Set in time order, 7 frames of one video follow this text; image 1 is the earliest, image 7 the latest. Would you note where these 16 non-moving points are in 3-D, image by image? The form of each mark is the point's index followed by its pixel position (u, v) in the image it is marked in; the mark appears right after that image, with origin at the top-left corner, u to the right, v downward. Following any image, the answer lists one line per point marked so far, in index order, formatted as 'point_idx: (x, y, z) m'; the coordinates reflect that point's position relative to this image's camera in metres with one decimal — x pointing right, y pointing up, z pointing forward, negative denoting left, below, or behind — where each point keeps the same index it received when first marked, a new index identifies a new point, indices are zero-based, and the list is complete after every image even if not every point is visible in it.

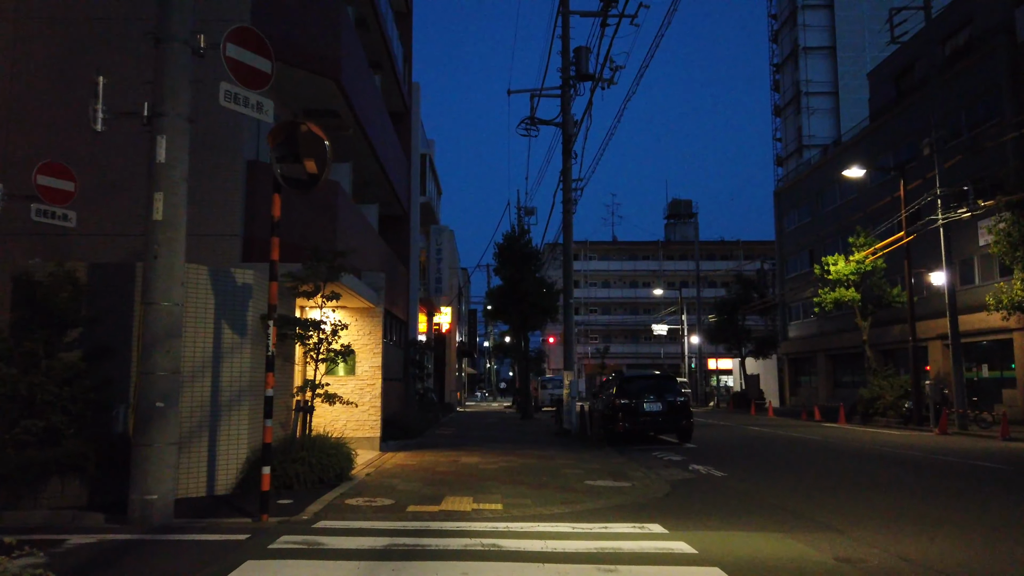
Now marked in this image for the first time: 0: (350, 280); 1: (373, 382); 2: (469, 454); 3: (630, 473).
0: (-2.8, +0.2, +13.4) m
1: (-2.9, -1.9, +16.1) m
2: (-0.9, -3.4, +15.7) m
3: (+2.0, -3.2, +13.4) m
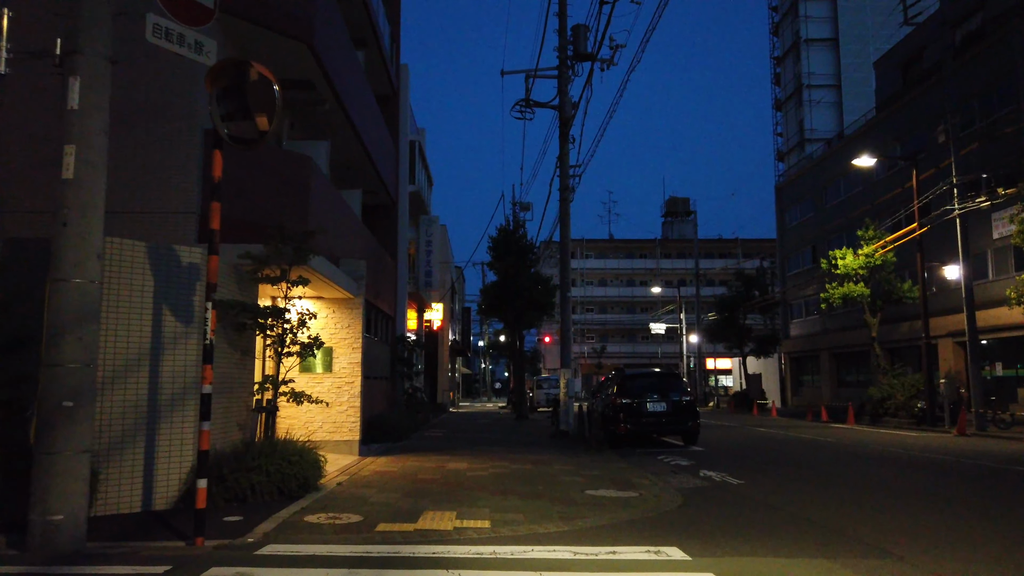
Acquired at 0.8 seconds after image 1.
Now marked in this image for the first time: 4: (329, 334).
0: (-2.9, +0.4, +12.0) m
1: (-3.0, -1.7, +14.7) m
2: (-1.0, -3.1, +14.3) m
3: (+1.9, -3.0, +12.0) m
4: (-3.5, -0.9, +14.8) m
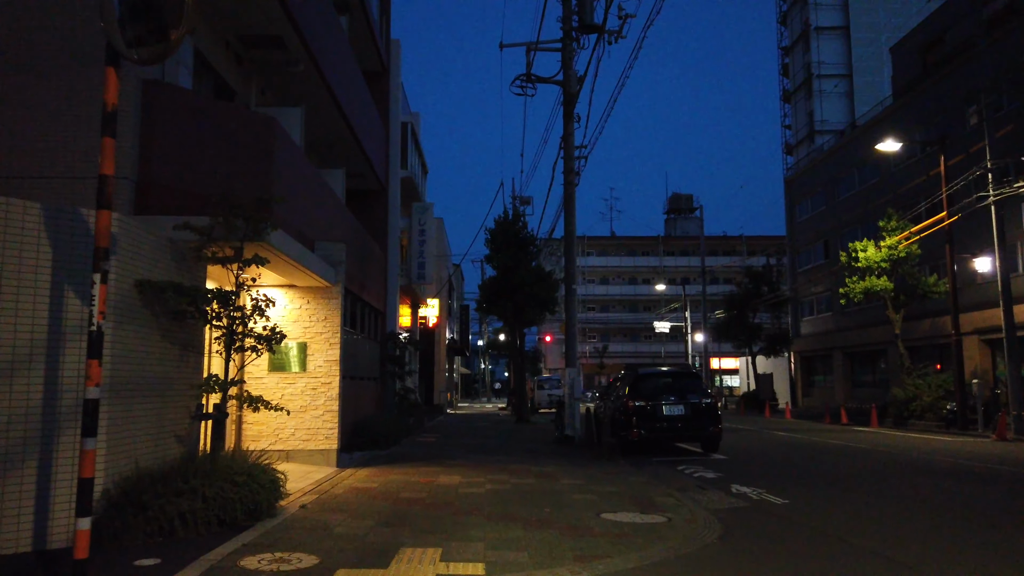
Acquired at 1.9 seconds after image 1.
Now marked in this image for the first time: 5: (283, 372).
0: (-2.9, +0.6, +10.1) m
1: (-3.0, -1.5, +12.8) m
2: (-1.0, -2.9, +12.4) m
3: (+1.9, -2.7, +10.1) m
4: (-3.5, -0.7, +13.0) m
5: (-3.7, -1.4, +12.8) m
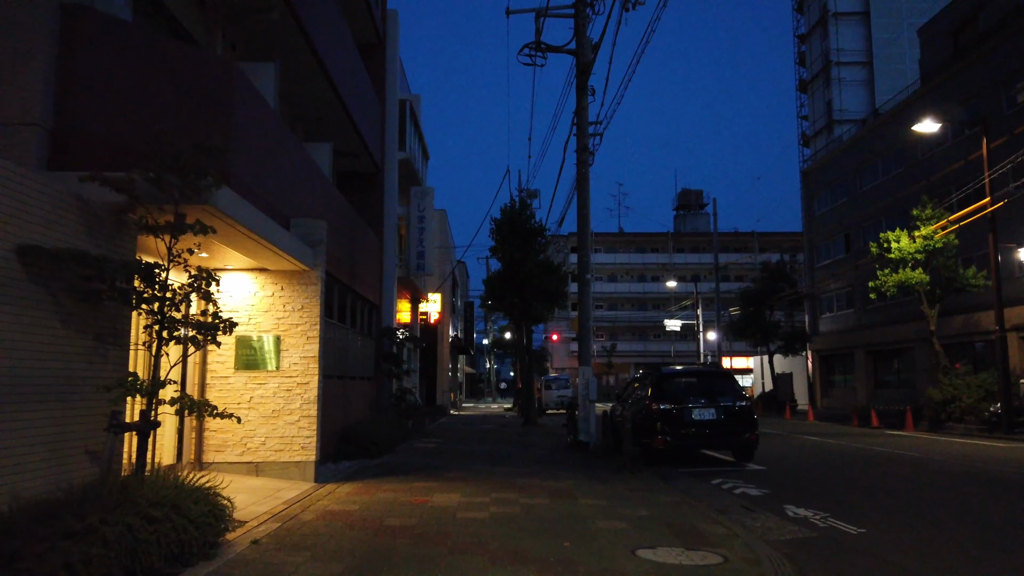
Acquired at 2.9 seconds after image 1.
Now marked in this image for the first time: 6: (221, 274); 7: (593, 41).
0: (-2.8, +0.8, +8.2) m
1: (-2.9, -1.3, +10.9) m
2: (-0.9, -2.7, +10.5) m
3: (+2.0, -2.5, +8.2) m
4: (-3.3, -0.4, +11.1) m
5: (-3.6, -1.1, +10.9) m
6: (-4.1, +0.2, +11.1) m
7: (+1.9, +5.7, +18.2) m
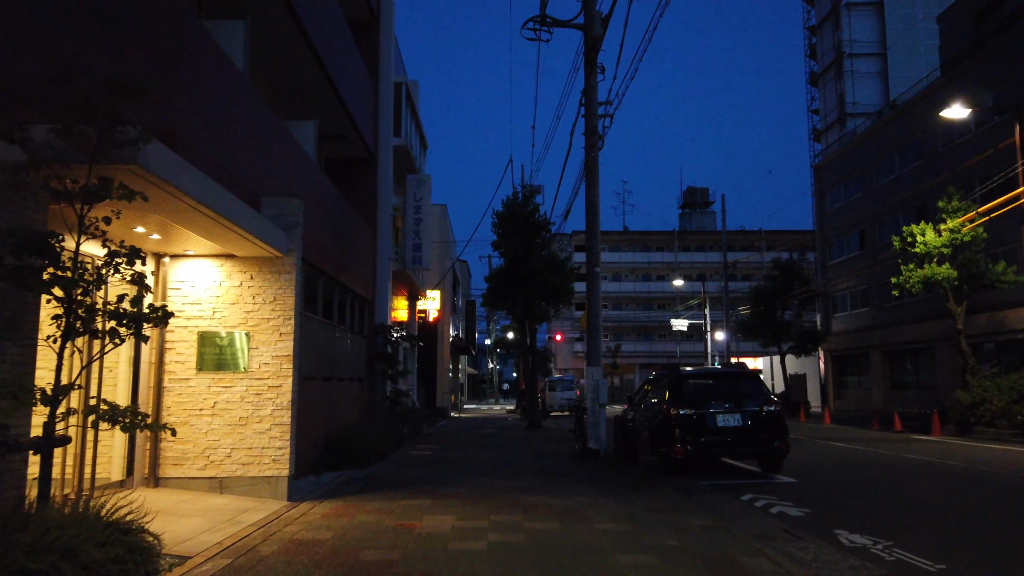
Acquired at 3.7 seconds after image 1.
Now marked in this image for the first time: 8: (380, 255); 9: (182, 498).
0: (-2.8, +1.0, +6.8) m
1: (-2.9, -1.2, +9.5) m
2: (-0.9, -2.6, +9.1) m
3: (+2.0, -2.4, +6.7) m
4: (-3.3, -0.3, +9.7) m
5: (-3.6, -1.0, +9.5) m
6: (-4.1, +0.3, +9.7) m
7: (+1.9, +5.9, +16.8) m
8: (-3.3, +0.8, +19.7) m
9: (-3.8, -2.4, +8.9) m
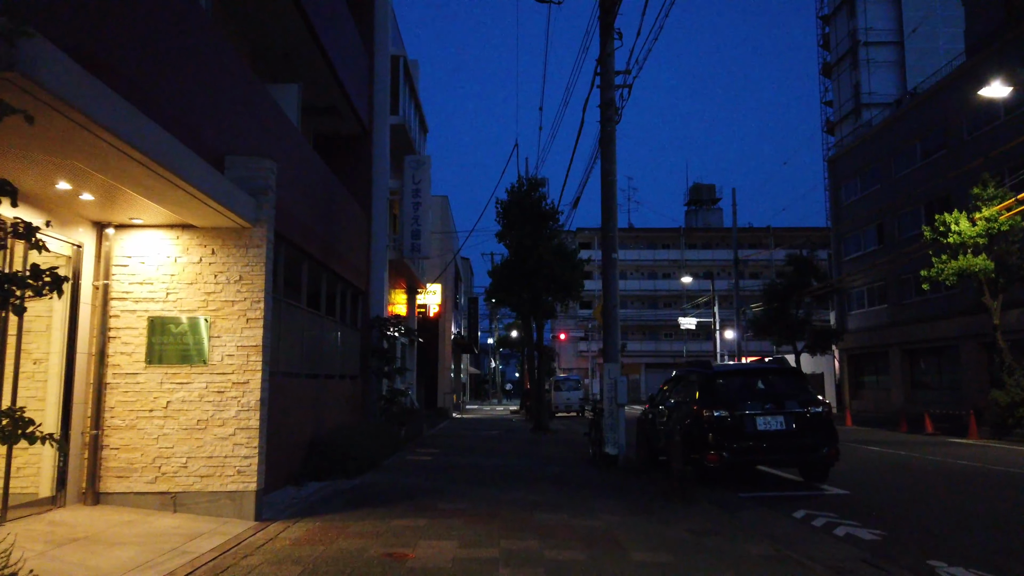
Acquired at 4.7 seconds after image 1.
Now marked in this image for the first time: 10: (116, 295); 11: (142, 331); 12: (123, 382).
0: (-2.6, +1.2, +5.2) m
1: (-2.7, -0.9, +7.9) m
2: (-0.7, -2.3, +7.5) m
3: (+2.2, -2.1, +5.1) m
4: (-3.2, -0.1, +8.1) m
5: (-3.4, -0.8, +7.9) m
6: (-4.0, +0.5, +8.1) m
7: (+2.1, +6.1, +15.2) m
8: (-3.1, +1.1, +18.1) m
9: (-3.6, -2.2, +7.3) m
10: (-4.0, -0.1, +8.0) m
11: (-3.7, -0.4, +7.9) m
12: (-3.9, -0.9, +7.9) m
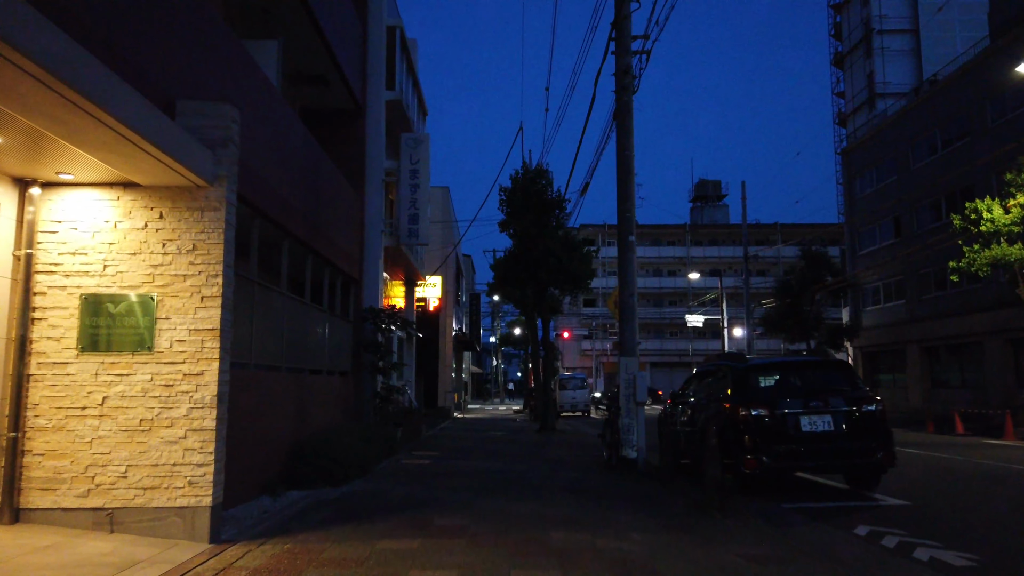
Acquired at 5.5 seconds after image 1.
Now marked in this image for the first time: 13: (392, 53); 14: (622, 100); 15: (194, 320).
0: (-2.5, +1.4, +3.8) m
1: (-2.6, -0.7, +6.5) m
2: (-0.6, -2.1, +6.1) m
3: (+2.3, -1.9, +3.7) m
4: (-3.1, +0.2, +6.6) m
5: (-3.3, -0.5, +6.5) m
6: (-3.9, +0.8, +6.7) m
7: (+2.2, +6.3, +13.8) m
8: (-3.0, +1.3, +16.6) m
9: (-3.5, -1.9, +5.9) m
10: (-3.9, +0.2, +6.6) m
11: (-3.6, -0.2, +6.5) m
12: (-3.8, -0.7, +6.5) m
13: (-2.8, +5.4, +18.3) m
14: (+1.9, +3.3, +13.9) m
15: (-2.6, -0.3, +6.6) m
